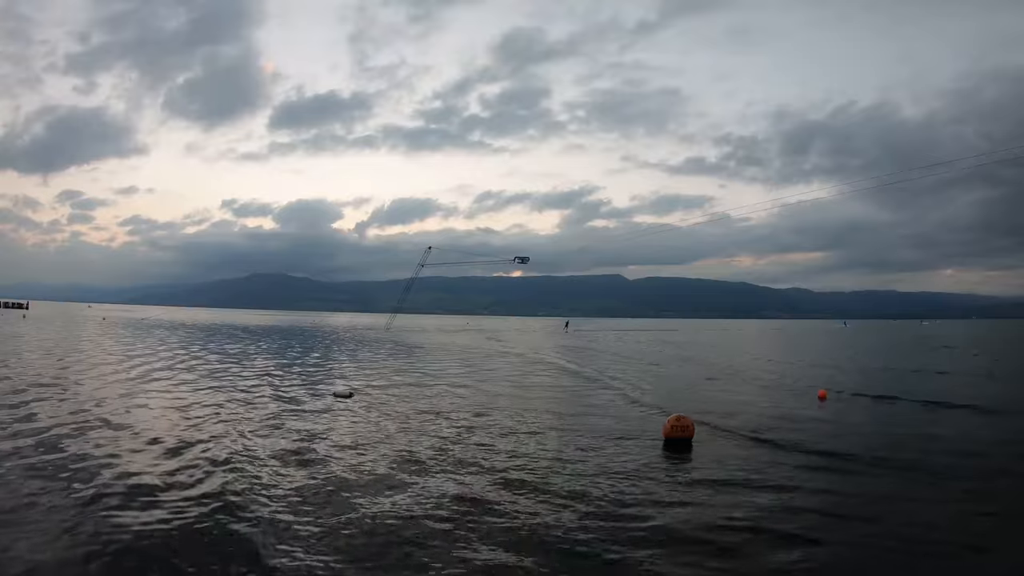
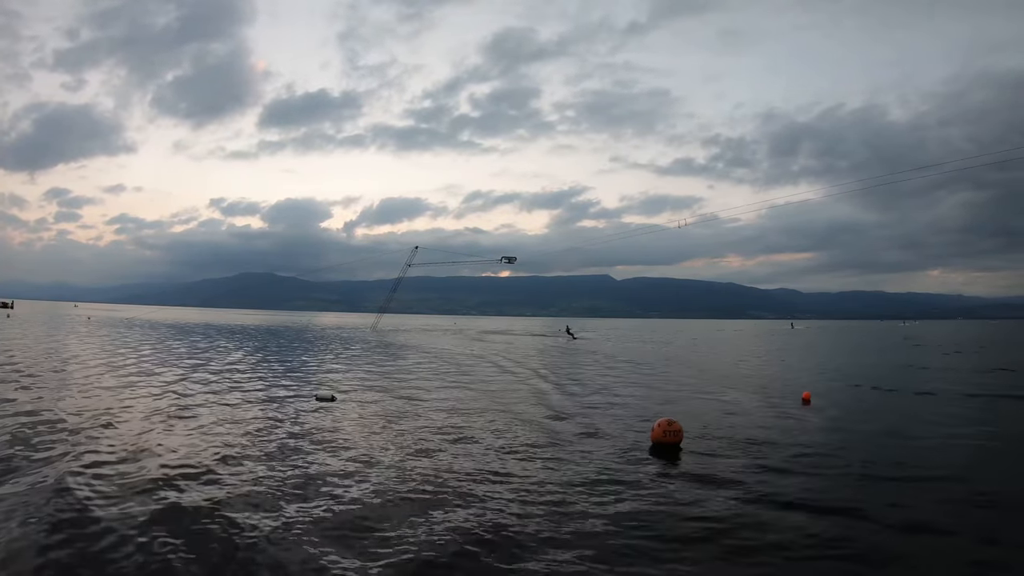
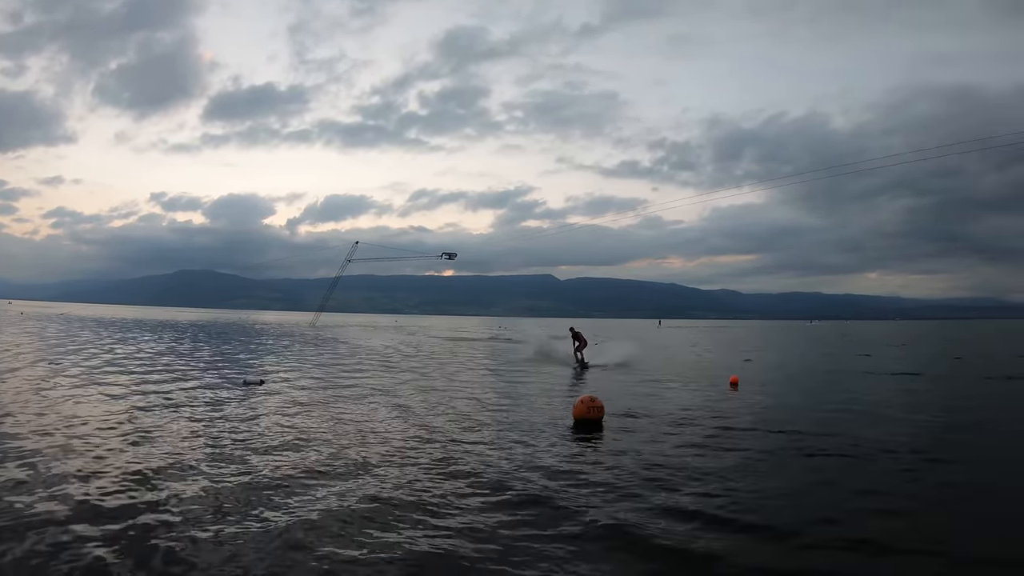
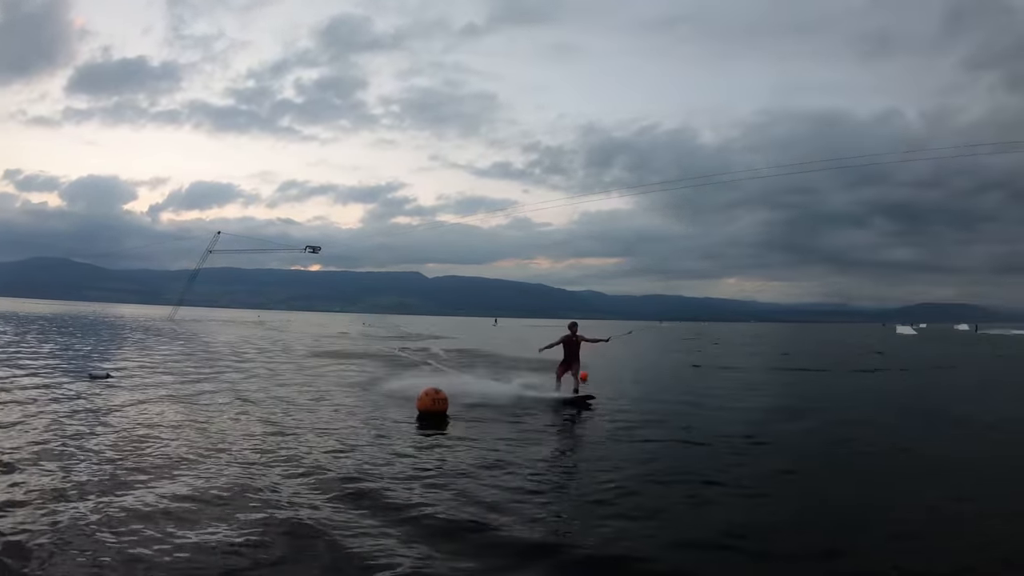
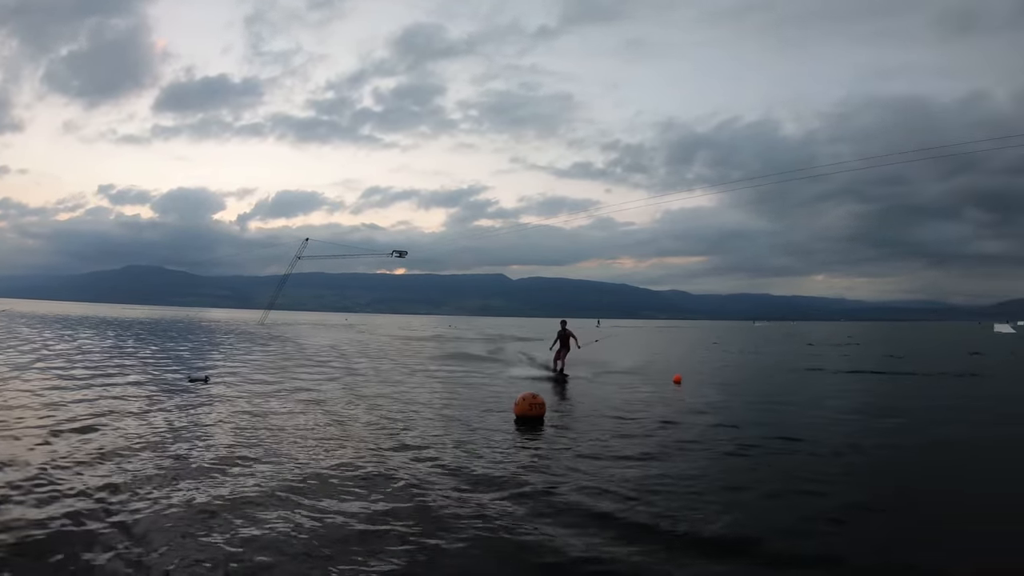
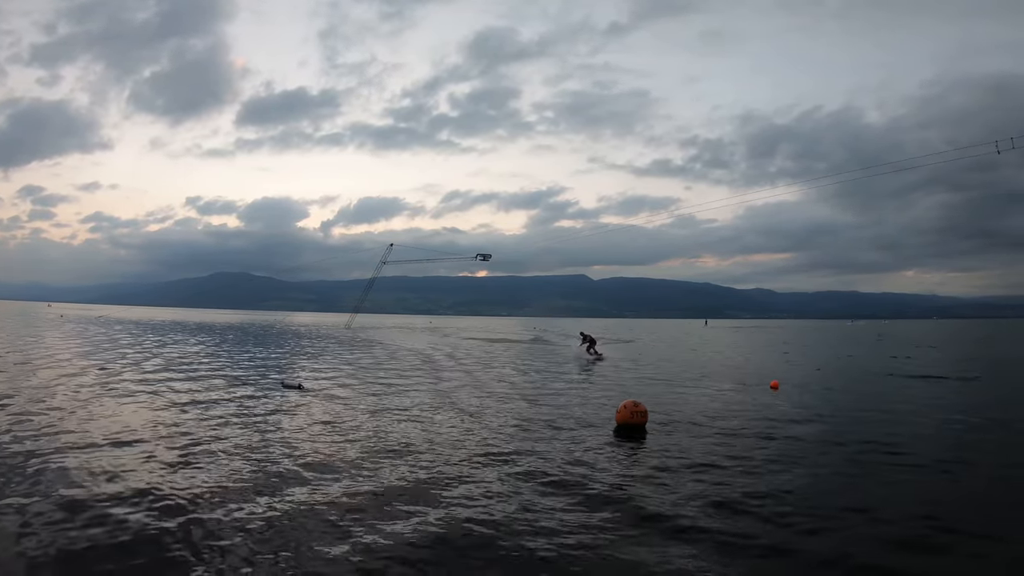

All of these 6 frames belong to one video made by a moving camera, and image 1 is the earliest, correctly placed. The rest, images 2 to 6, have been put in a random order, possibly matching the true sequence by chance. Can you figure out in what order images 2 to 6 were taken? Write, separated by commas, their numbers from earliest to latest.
2, 6, 3, 5, 4
